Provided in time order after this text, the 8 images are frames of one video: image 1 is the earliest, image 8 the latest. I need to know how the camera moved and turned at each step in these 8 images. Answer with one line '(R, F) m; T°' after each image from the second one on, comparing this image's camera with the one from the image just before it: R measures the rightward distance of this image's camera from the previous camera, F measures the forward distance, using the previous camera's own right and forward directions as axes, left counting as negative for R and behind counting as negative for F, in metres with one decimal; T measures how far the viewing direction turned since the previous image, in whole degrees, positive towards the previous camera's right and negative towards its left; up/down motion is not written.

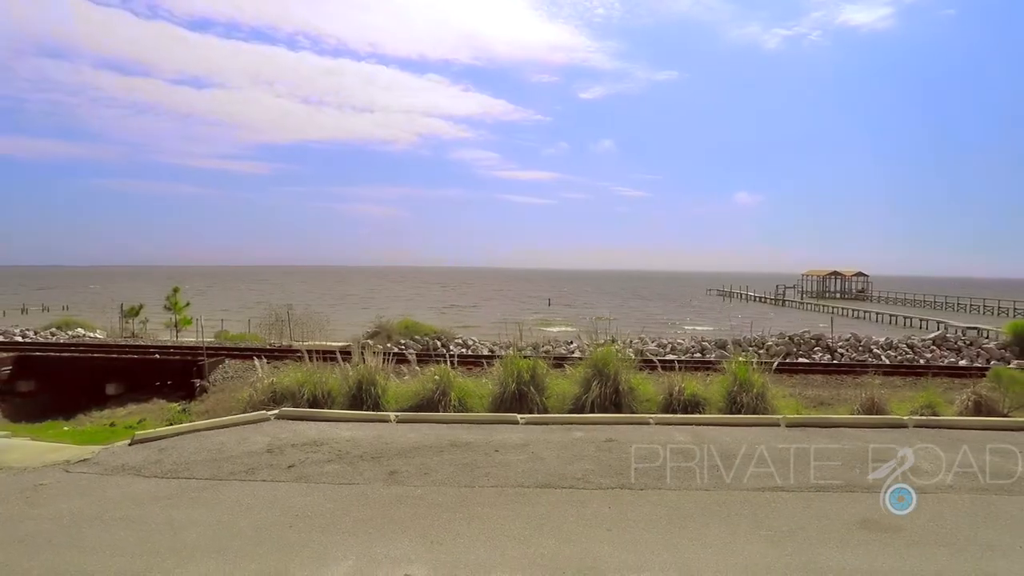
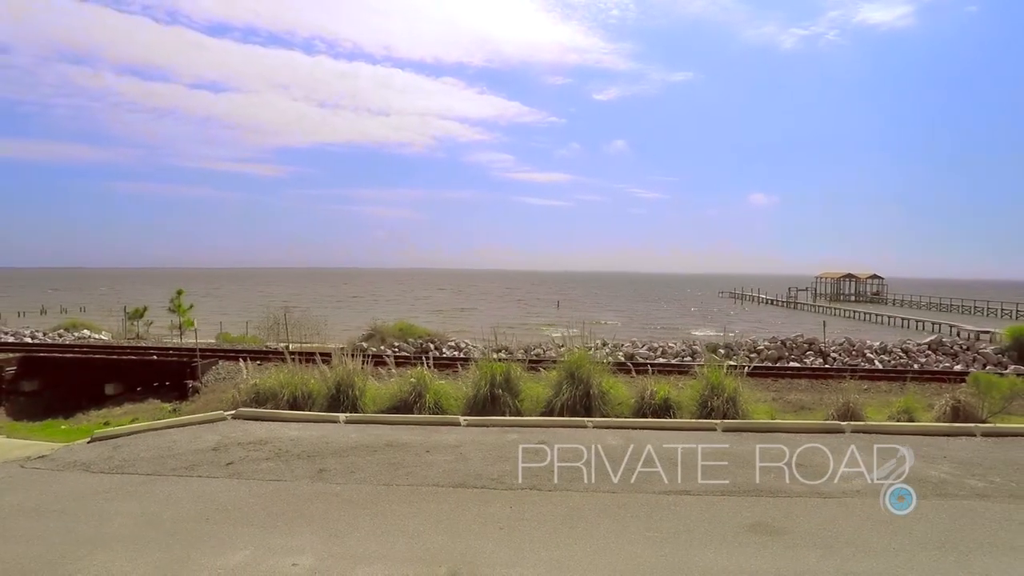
(+0.9, -0.3) m; -2°
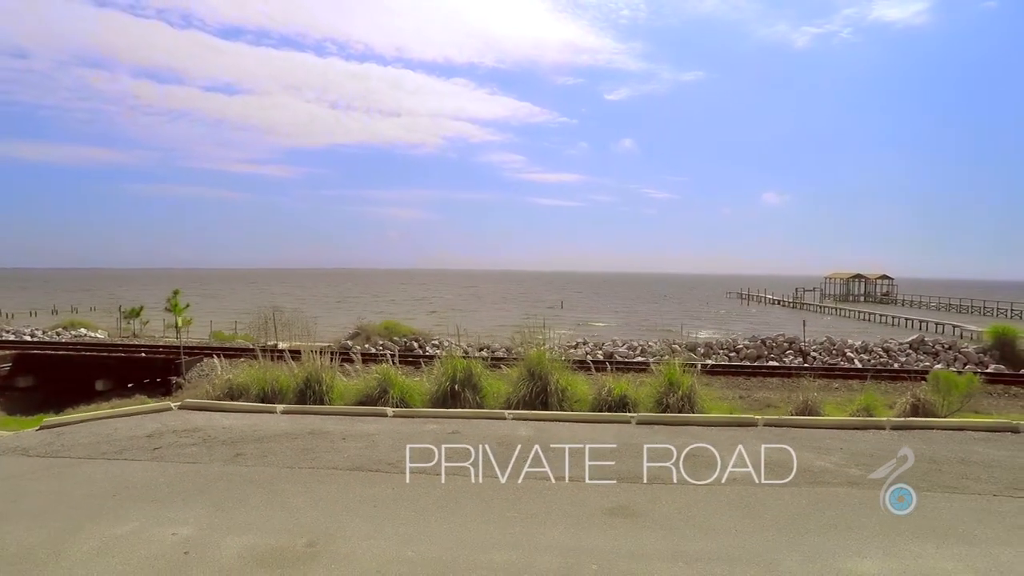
(+1.1, -0.4) m; -1°
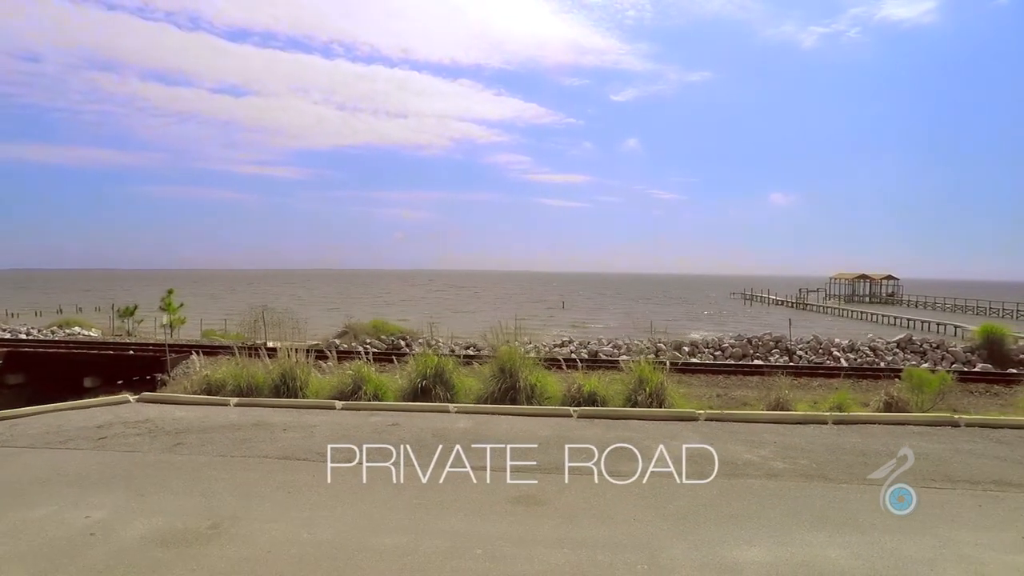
(+0.8, -0.1) m; -1°
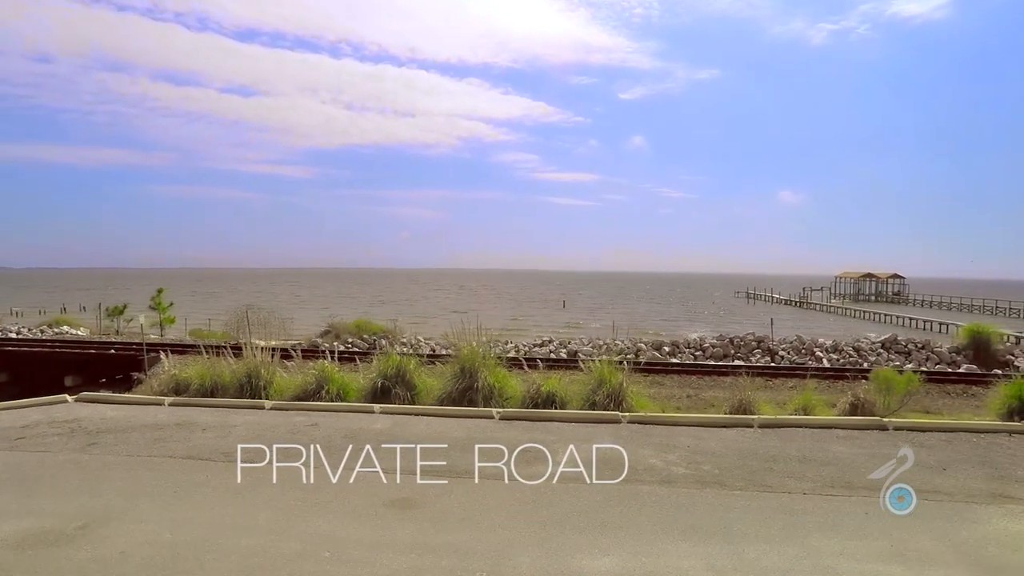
(+1.1, 0.0) m; -1°
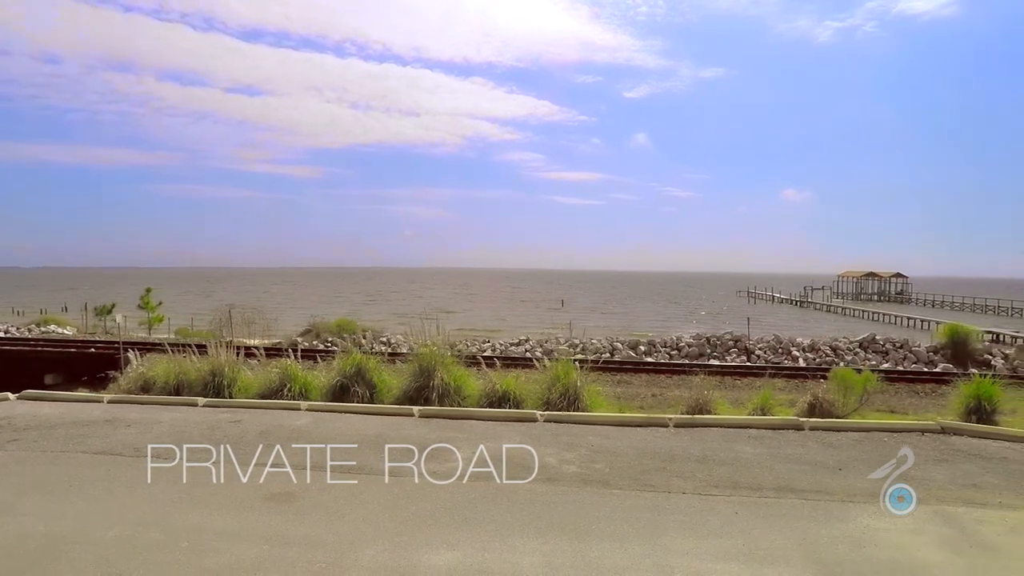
(+1.1, -0.2) m; -1°
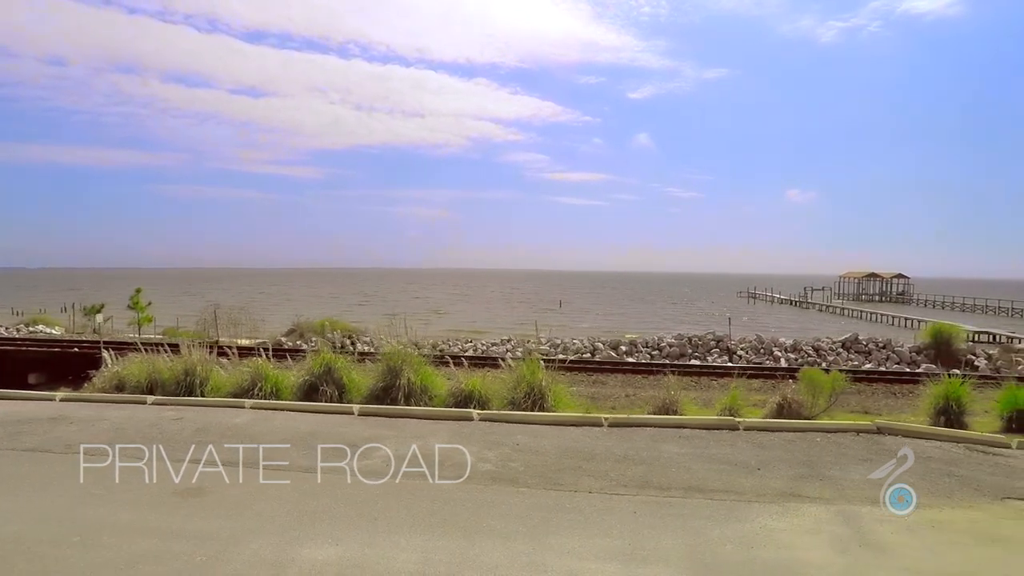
(+0.8, -0.1) m; -1°
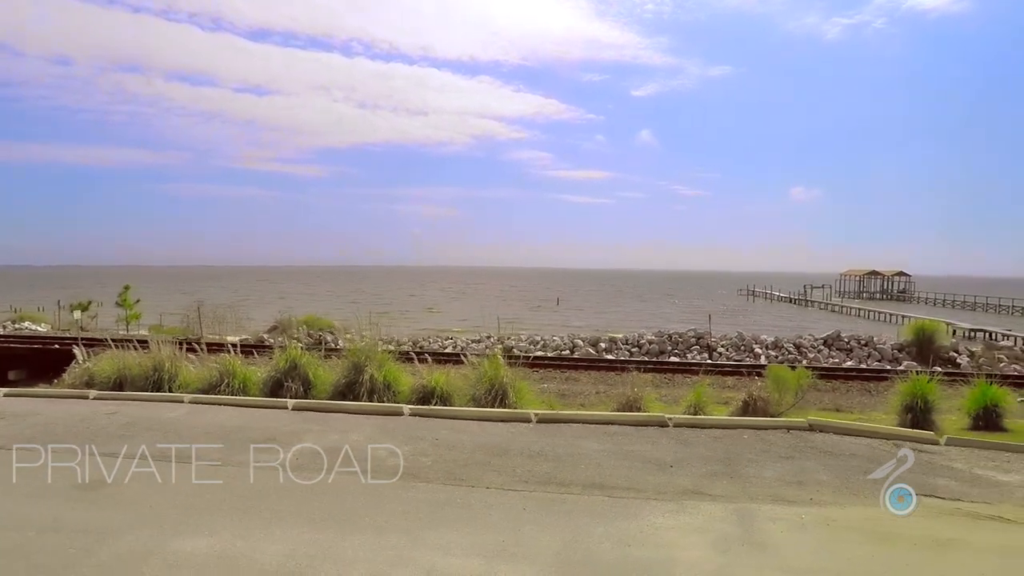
(+0.9, 0.0) m; -1°
